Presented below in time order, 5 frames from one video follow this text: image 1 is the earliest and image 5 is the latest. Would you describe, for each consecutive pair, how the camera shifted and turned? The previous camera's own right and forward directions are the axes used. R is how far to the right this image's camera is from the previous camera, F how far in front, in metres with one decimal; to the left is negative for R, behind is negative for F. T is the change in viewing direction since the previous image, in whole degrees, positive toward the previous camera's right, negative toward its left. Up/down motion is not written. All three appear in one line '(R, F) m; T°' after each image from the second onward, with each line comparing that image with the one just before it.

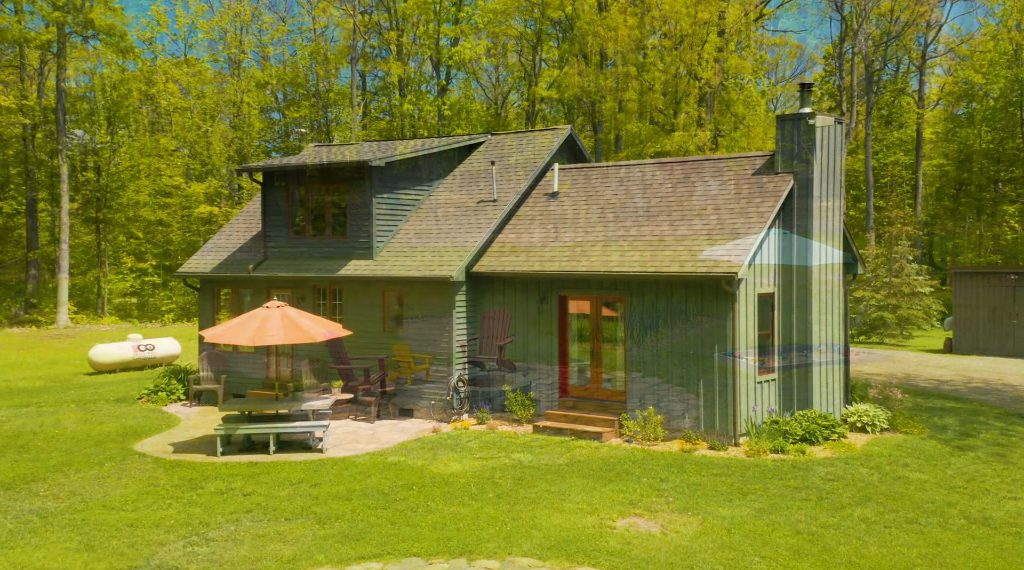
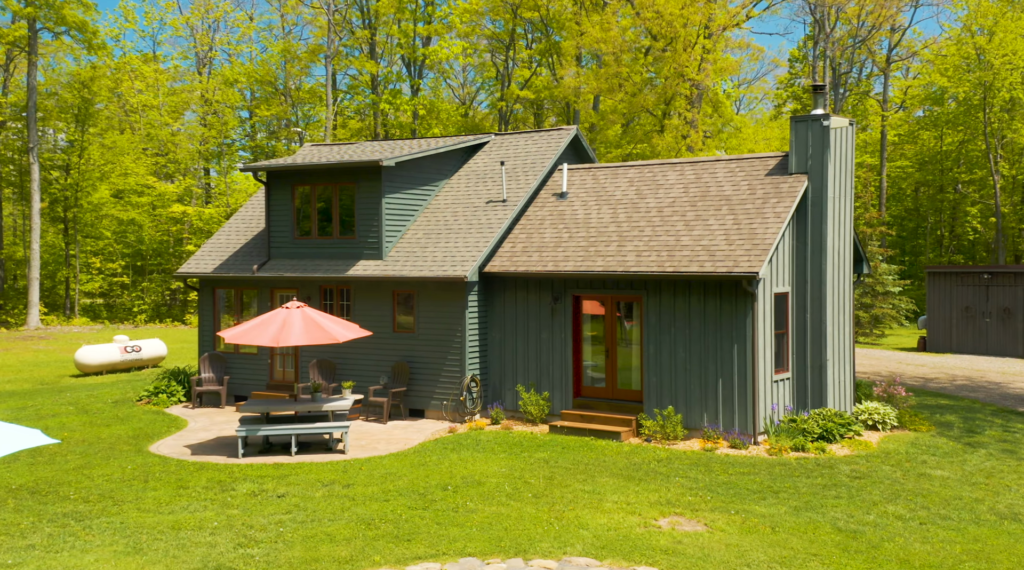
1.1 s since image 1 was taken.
(-0.8, 0.0) m; +2°
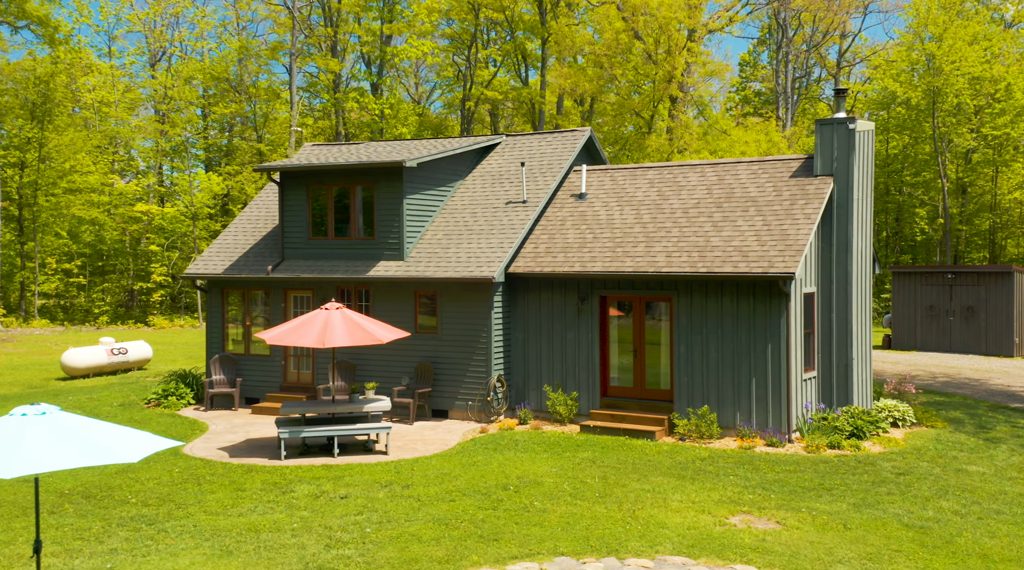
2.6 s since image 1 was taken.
(-1.3, 0.0) m; +2°
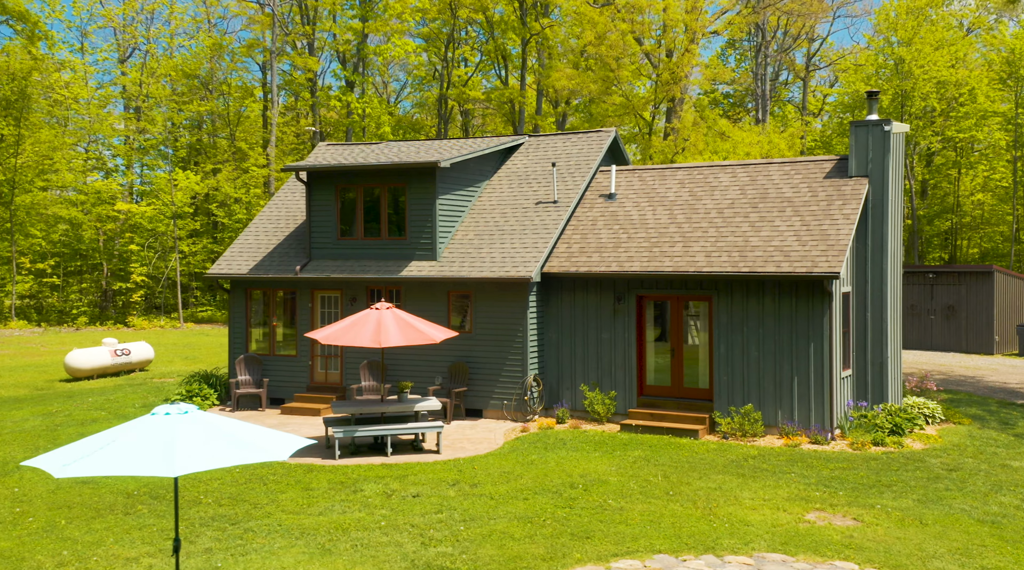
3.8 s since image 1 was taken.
(-1.2, -0.1) m; +1°
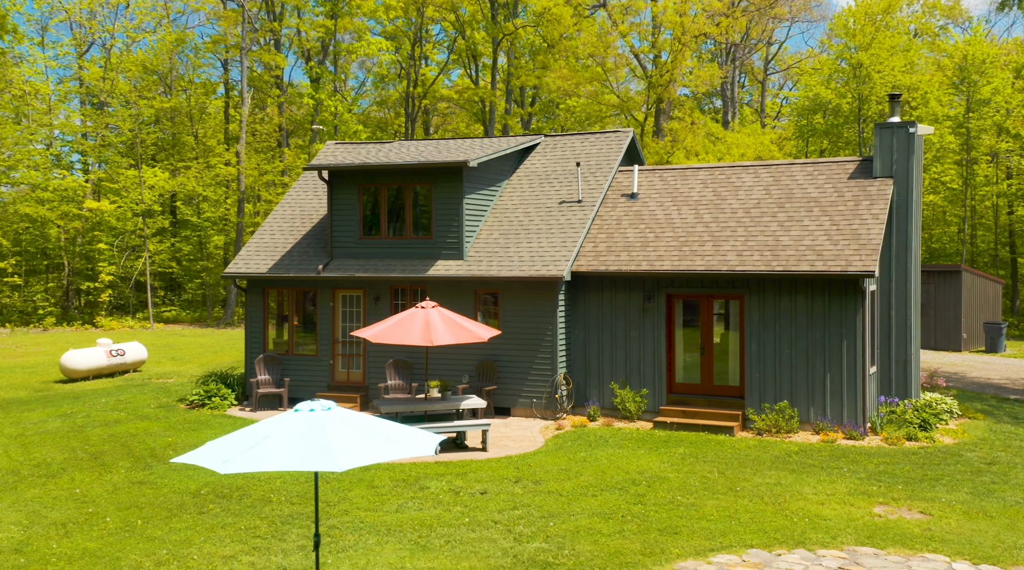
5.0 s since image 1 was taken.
(-1.3, -0.1) m; +2°
